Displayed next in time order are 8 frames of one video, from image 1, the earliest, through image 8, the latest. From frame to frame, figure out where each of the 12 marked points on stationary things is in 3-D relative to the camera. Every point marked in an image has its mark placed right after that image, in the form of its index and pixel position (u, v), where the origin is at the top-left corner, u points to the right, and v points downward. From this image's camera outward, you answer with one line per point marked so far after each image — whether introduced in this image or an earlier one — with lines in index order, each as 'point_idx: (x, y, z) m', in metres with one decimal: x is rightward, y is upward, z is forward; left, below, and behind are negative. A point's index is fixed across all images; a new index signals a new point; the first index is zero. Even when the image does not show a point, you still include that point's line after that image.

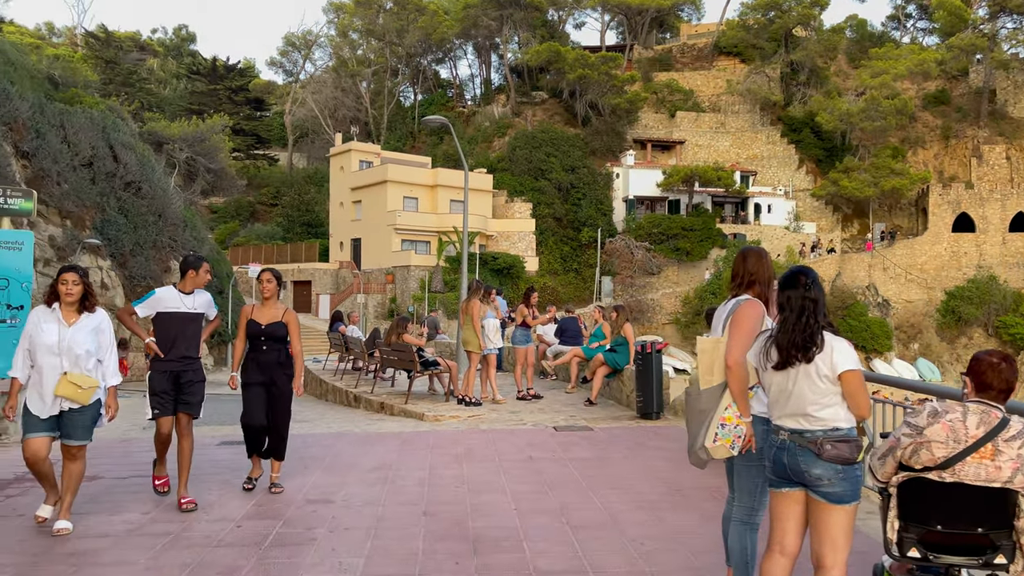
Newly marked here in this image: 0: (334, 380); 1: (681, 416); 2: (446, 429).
0: (-2.5, -1.3, +11.5) m
1: (+1.5, -1.2, +7.5) m
2: (-0.6, -1.2, +7.1) m
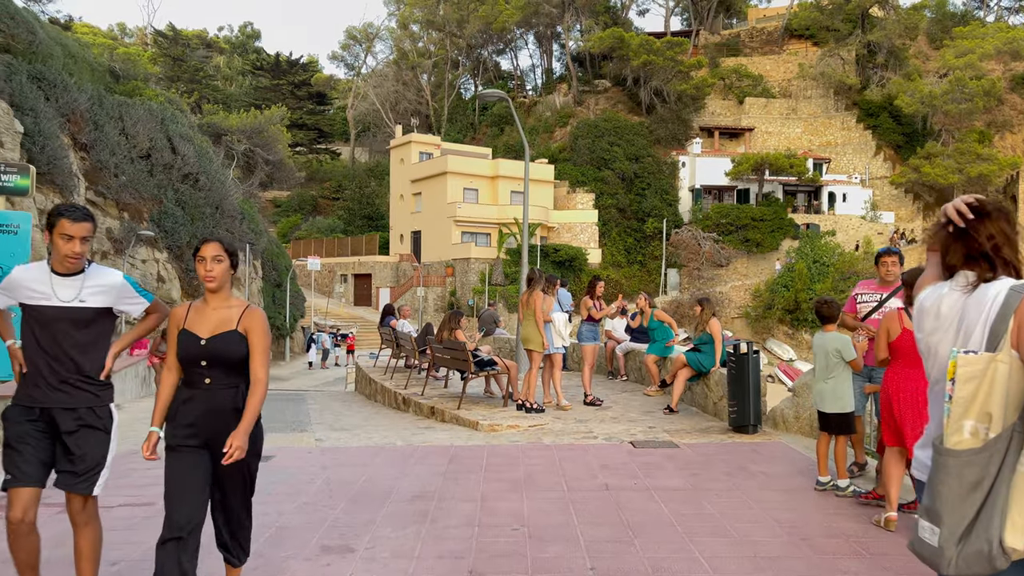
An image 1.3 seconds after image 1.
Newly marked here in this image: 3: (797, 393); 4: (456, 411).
0: (-1.6, -1.2, +10.6) m
1: (+2.1, -1.1, +6.3) m
2: (-0.1, -1.1, +6.1) m
3: (+2.1, -0.8, +6.3) m
4: (-0.5, -1.1, +7.7) m
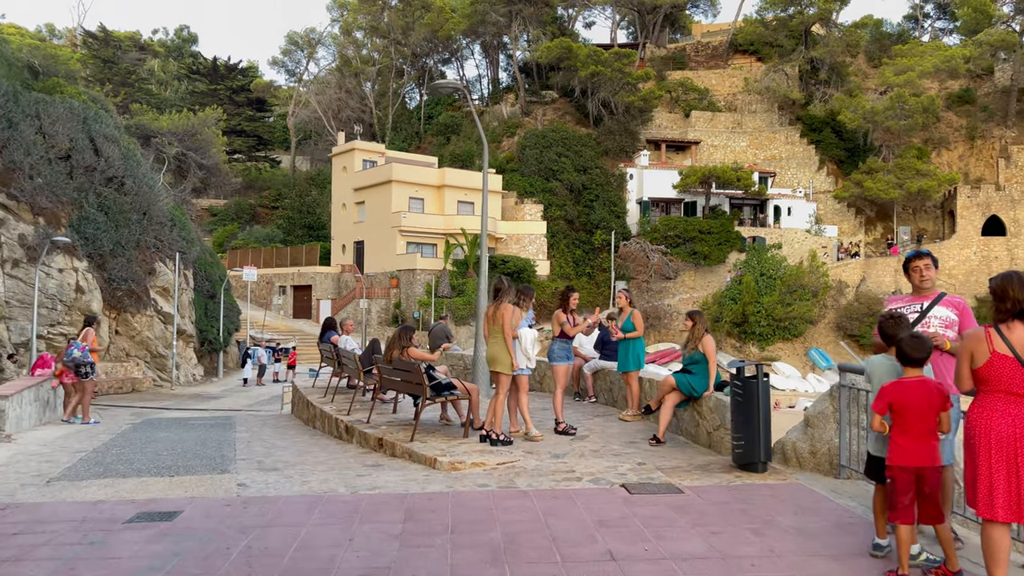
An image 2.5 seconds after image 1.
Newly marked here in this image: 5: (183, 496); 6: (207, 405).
0: (-2.1, -1.3, +9.4) m
1: (+1.8, -1.2, +5.4) m
2: (-0.3, -1.2, +5.0) m
3: (+1.9, -0.9, +5.4) m
4: (-0.8, -1.2, +6.6) m
5: (-2.0, -1.2, +5.0) m
6: (-6.3, -2.4, +17.0) m
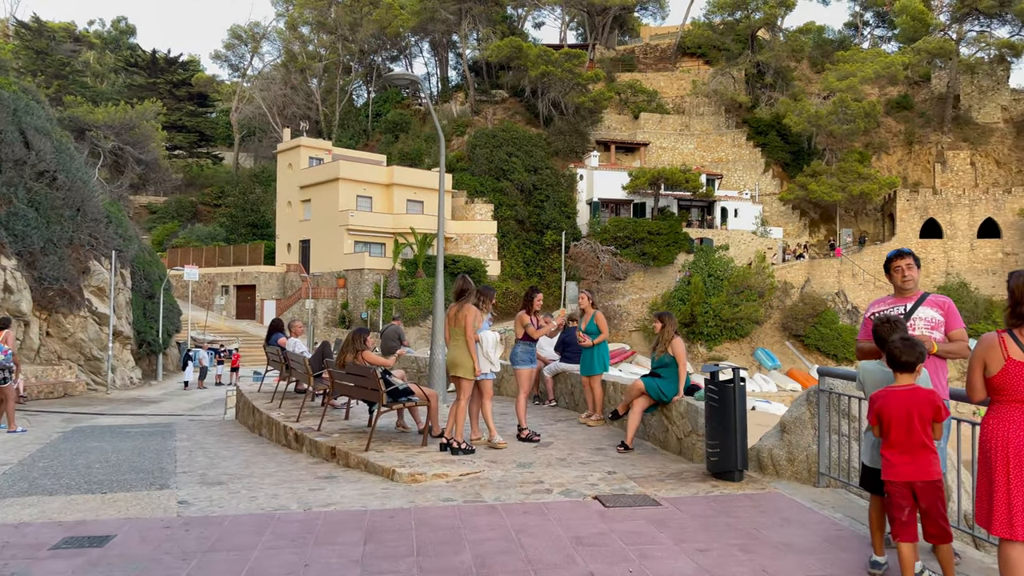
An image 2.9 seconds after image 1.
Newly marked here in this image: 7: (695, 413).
0: (-2.6, -1.3, +8.9) m
1: (+1.6, -1.2, +5.2) m
2: (-0.4, -1.2, +4.7) m
3: (+1.7, -0.9, +5.2) m
4: (-1.1, -1.2, +6.2) m
5: (-2.2, -1.2, +4.5) m
6: (-7.2, -2.4, +16.2) m
7: (+1.3, -0.9, +5.7) m
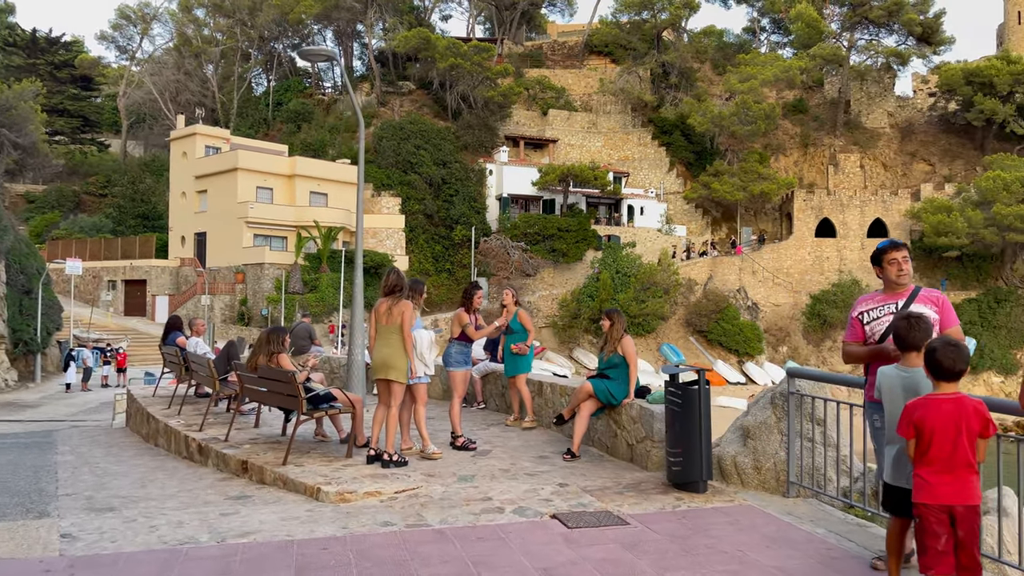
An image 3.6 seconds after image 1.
0: (-3.3, -1.3, +8.0) m
1: (+1.3, -1.1, +4.9) m
2: (-0.7, -1.2, +4.1) m
3: (+1.4, -0.9, +4.8) m
4: (-1.5, -1.2, +5.5) m
5: (-2.4, -1.2, +3.7) m
6: (-8.8, -2.3, +14.8) m
7: (+0.9, -0.8, +5.3) m
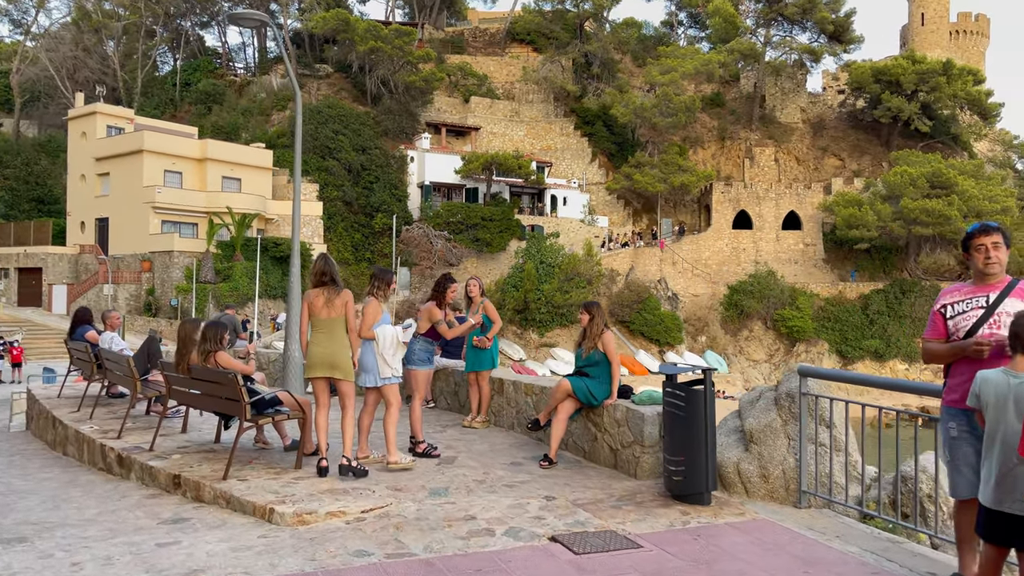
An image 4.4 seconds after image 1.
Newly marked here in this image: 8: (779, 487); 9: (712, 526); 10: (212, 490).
0: (-3.7, -1.2, +7.1) m
1: (+1.2, -1.1, +4.4) m
2: (-0.7, -1.1, +3.5) m
3: (+1.3, -0.8, +4.4) m
4: (-1.7, -1.1, +4.8) m
5: (-2.3, -1.2, +2.9) m
6: (-9.8, -2.1, +13.3) m
7: (+0.7, -0.8, +4.8) m
8: (+1.4, -1.0, +4.3) m
9: (+0.9, -1.1, +3.8) m
10: (-1.7, -1.2, +4.7) m
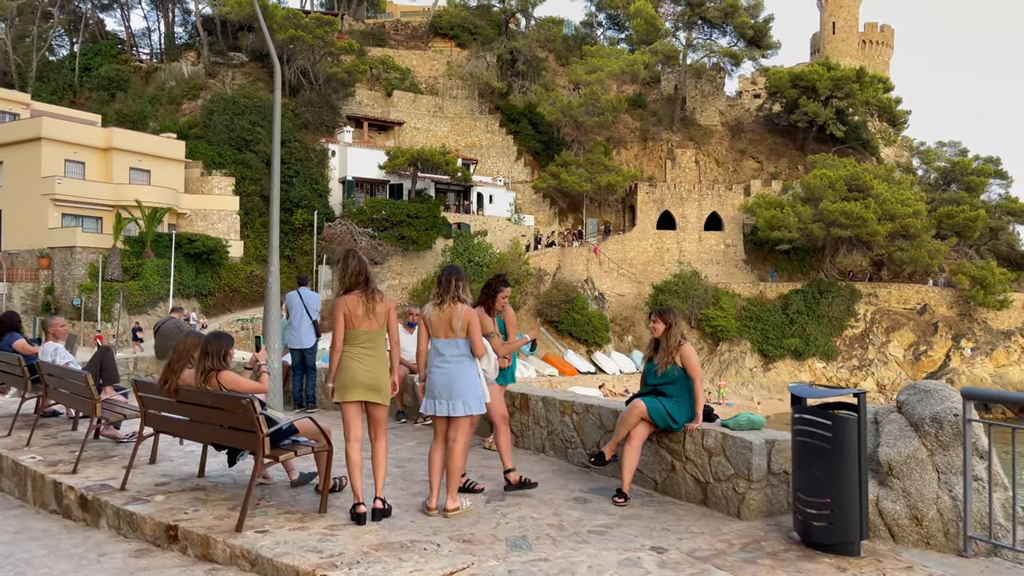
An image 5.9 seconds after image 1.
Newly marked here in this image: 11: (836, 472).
0: (-3.6, -1.2, +5.9) m
1: (+1.6, -1.1, +3.8) m
2: (-0.1, -1.2, +2.6) m
3: (+1.7, -0.8, +3.8) m
4: (-1.3, -1.2, +3.8) m
5: (-1.7, -1.2, +1.9) m
6: (-10.3, -2.1, +11.4) m
7: (+1.2, -0.8, +4.1) m
8: (+1.8, -1.1, +3.6) m
9: (+1.4, -1.1, +3.2) m
10: (-1.3, -1.2, +3.8) m
11: (+1.4, -0.8, +3.6) m
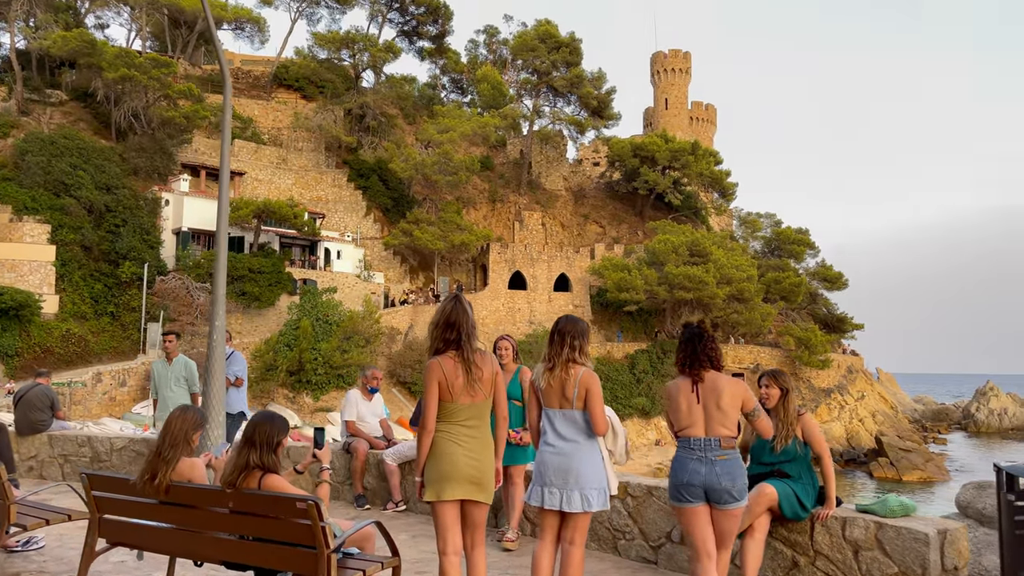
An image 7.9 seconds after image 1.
0: (-3.3, -1.5, +4.2) m
1: (+2.2, -1.4, +3.2) m
2: (+0.7, -1.3, +1.7) m
3: (+2.3, -1.1, +3.2) m
4: (-0.6, -1.4, +2.6) m
5: (-0.7, -1.2, +0.7) m
6: (-11.0, -2.7, +8.1) m
7: (+1.7, -1.1, +3.4) m
8: (+2.4, -1.3, +3.1) m
9: (+2.1, -1.3, +2.6) m
10: (-0.6, -1.4, +2.6) m
11: (+2.0, -1.0, +2.9) m
